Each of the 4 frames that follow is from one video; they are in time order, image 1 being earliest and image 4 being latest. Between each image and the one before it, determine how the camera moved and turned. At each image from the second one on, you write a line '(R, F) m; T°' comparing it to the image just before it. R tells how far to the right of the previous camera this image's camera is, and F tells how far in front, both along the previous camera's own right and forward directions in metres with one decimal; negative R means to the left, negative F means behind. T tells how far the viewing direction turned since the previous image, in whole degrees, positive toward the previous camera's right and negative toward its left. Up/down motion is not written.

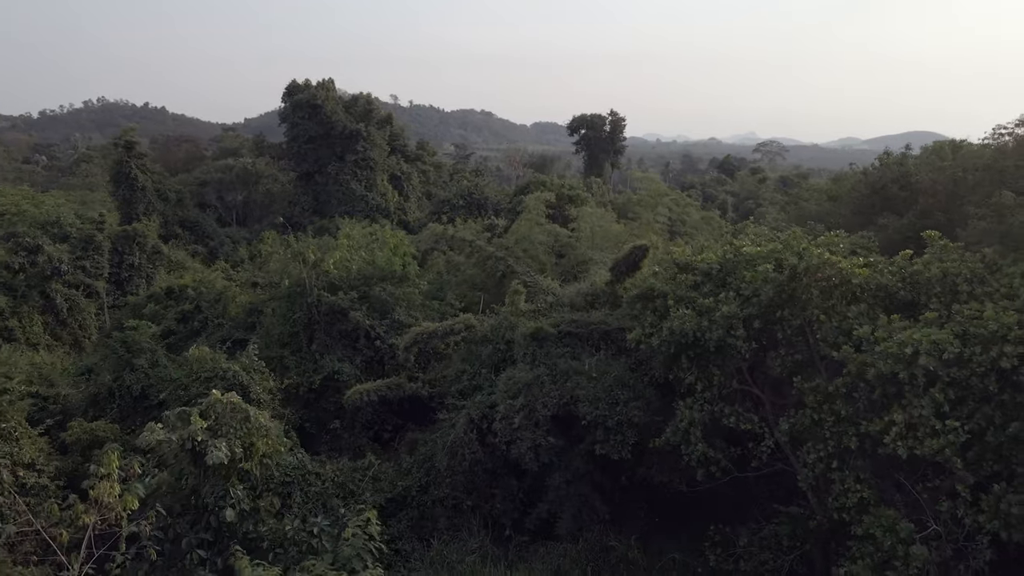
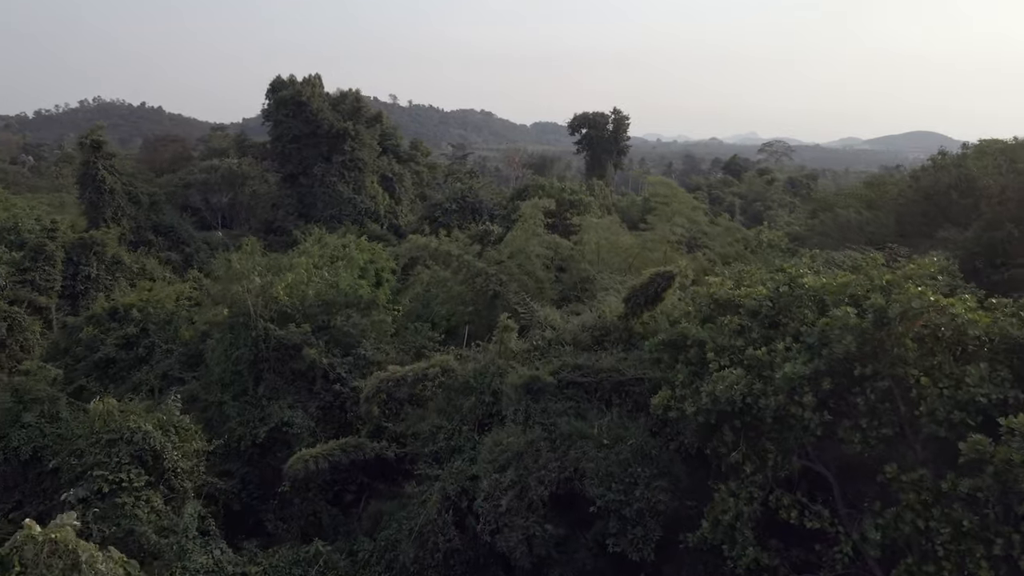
(+0.1, +1.6) m; 0°
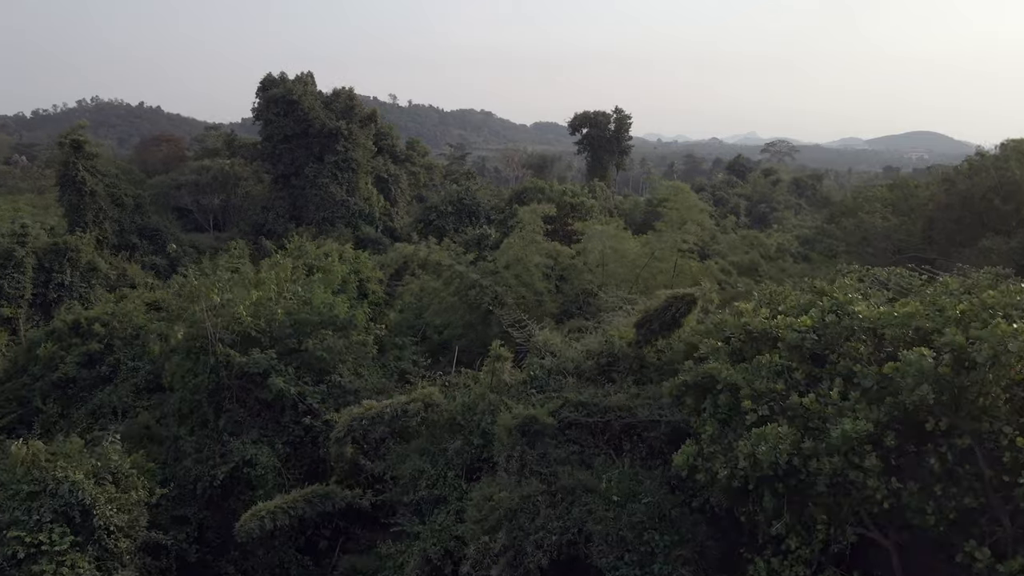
(+0.1, +0.8) m; 0°
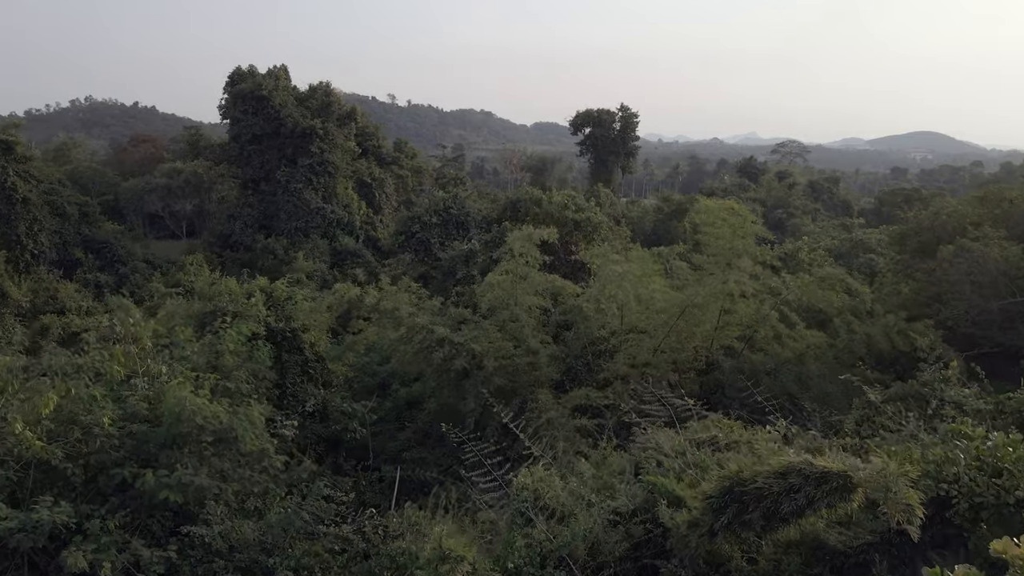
(+0.2, +2.5) m; 0°
